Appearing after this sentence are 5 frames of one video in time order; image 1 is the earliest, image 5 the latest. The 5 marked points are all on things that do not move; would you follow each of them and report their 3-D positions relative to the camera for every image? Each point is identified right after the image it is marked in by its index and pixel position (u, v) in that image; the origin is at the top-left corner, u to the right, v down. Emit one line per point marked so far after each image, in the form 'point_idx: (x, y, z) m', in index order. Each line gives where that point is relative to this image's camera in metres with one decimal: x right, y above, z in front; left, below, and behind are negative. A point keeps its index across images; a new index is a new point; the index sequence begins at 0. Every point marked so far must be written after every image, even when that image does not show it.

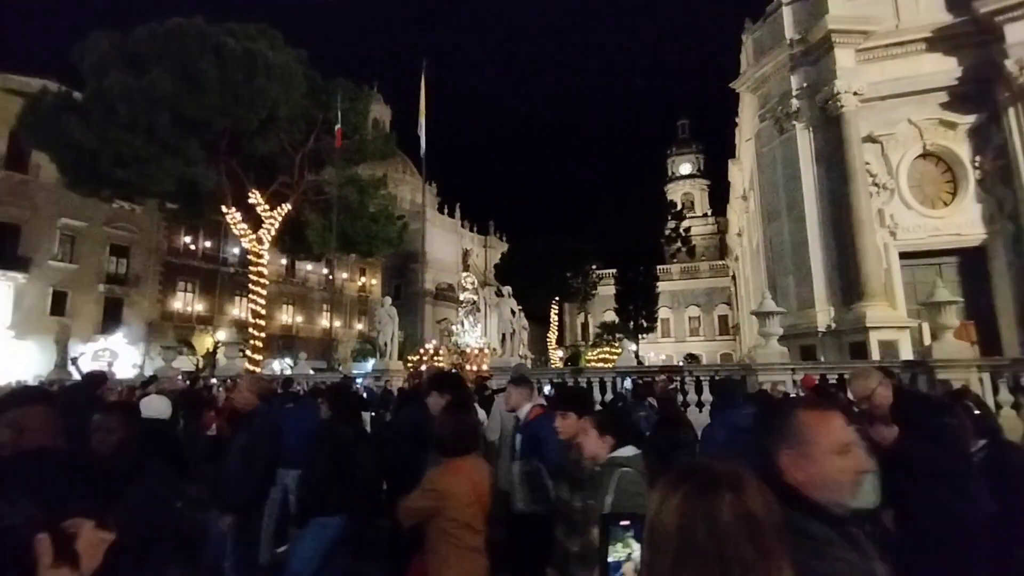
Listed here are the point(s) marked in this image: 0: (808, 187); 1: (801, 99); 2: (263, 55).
0: (+9.1, +3.0, +17.2) m
1: (+9.0, +5.9, +17.3) m
2: (-8.8, +8.2, +19.3) m
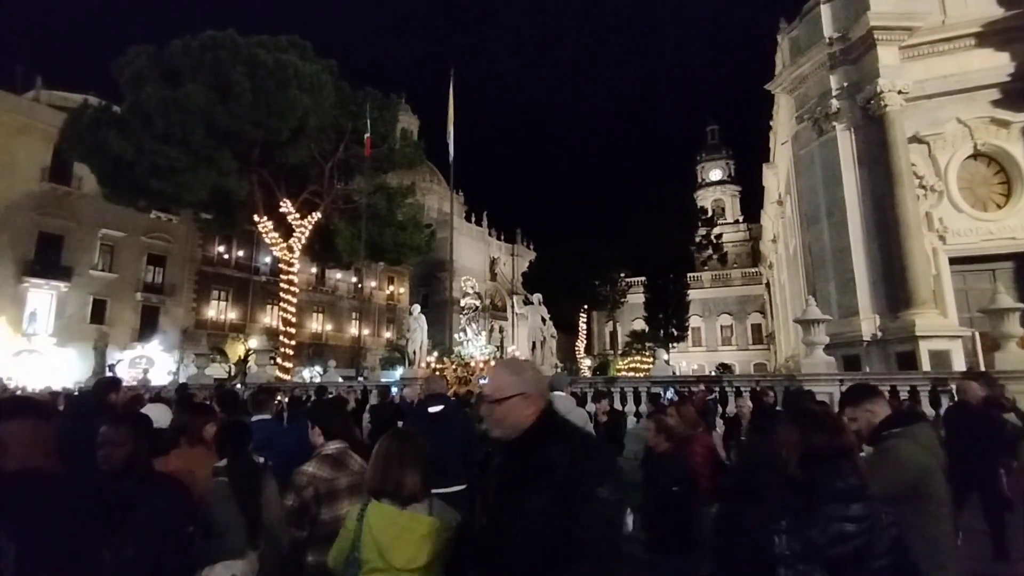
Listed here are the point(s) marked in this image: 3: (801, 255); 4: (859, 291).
0: (+10.0, +2.8, +16.5) m
1: (+9.8, +5.7, +16.6) m
2: (-7.8, +7.9, +19.6) m
3: (+10.0, +1.1, +19.1) m
4: (+10.0, -0.1, +16.3) m
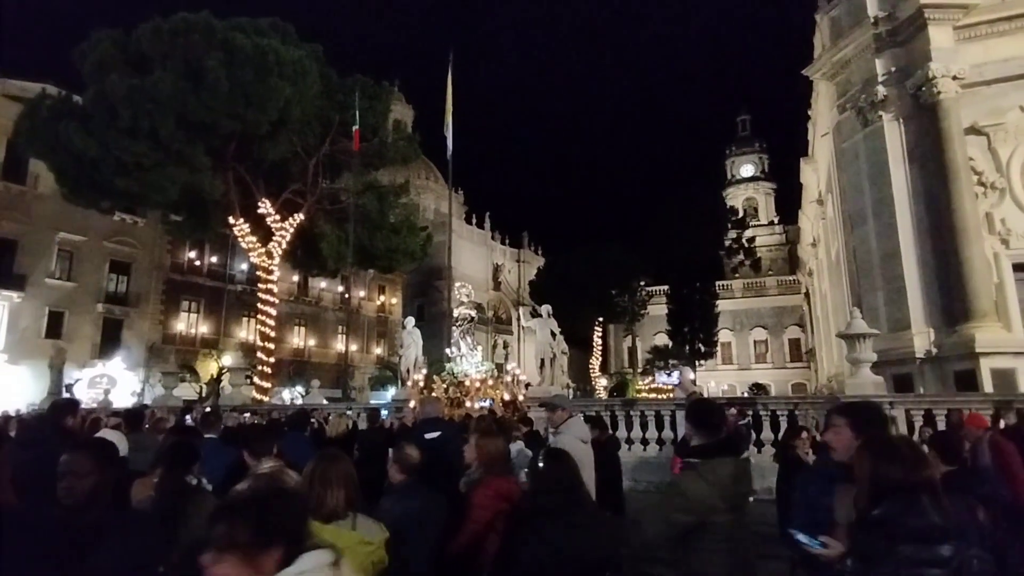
0: (+10.1, +2.5, +14.7) m
1: (+10.0, +5.4, +14.8) m
2: (-7.6, +7.5, +18.1) m
3: (+10.2, +0.8, +17.1) m
4: (+10.2, -0.4, +14.3) m
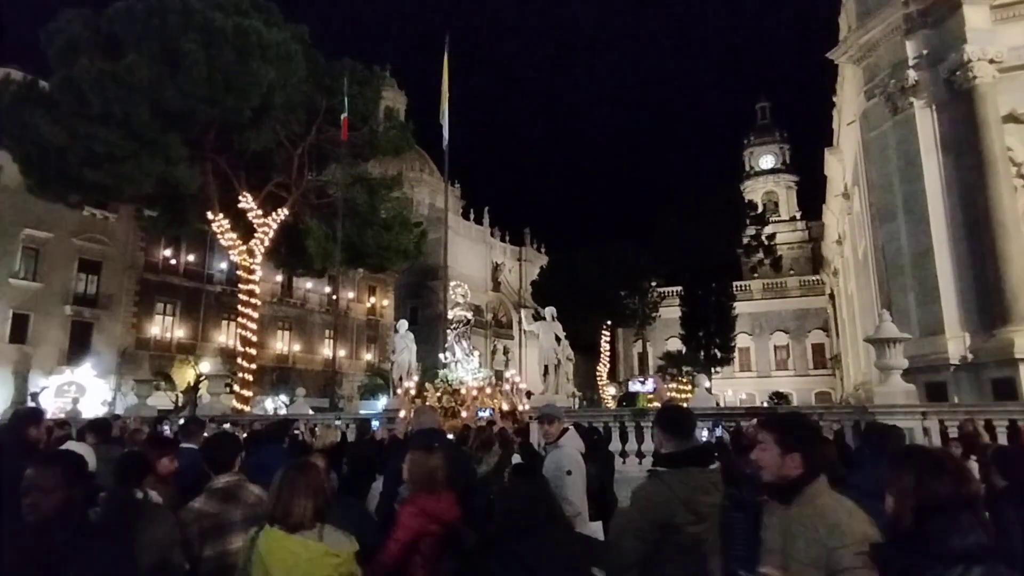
0: (+10.1, +2.5, +13.5) m
1: (+10.0, +5.4, +13.7) m
2: (-7.6, +7.5, +17.1) m
3: (+10.2, +0.8, +16.0) m
4: (+10.2, -0.4, +13.2) m
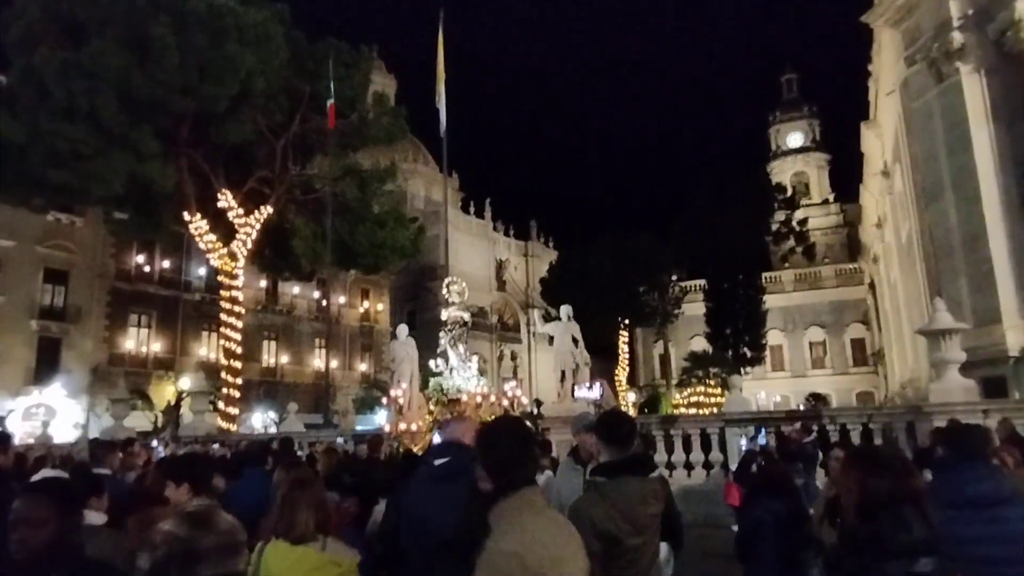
0: (+10.2, +2.8, +12.2) m
1: (+10.0, +5.7, +12.4) m
2: (-7.6, +7.3, +15.9) m
3: (+10.4, +1.1, +14.7) m
4: (+10.4, -0.1, +11.9) m
